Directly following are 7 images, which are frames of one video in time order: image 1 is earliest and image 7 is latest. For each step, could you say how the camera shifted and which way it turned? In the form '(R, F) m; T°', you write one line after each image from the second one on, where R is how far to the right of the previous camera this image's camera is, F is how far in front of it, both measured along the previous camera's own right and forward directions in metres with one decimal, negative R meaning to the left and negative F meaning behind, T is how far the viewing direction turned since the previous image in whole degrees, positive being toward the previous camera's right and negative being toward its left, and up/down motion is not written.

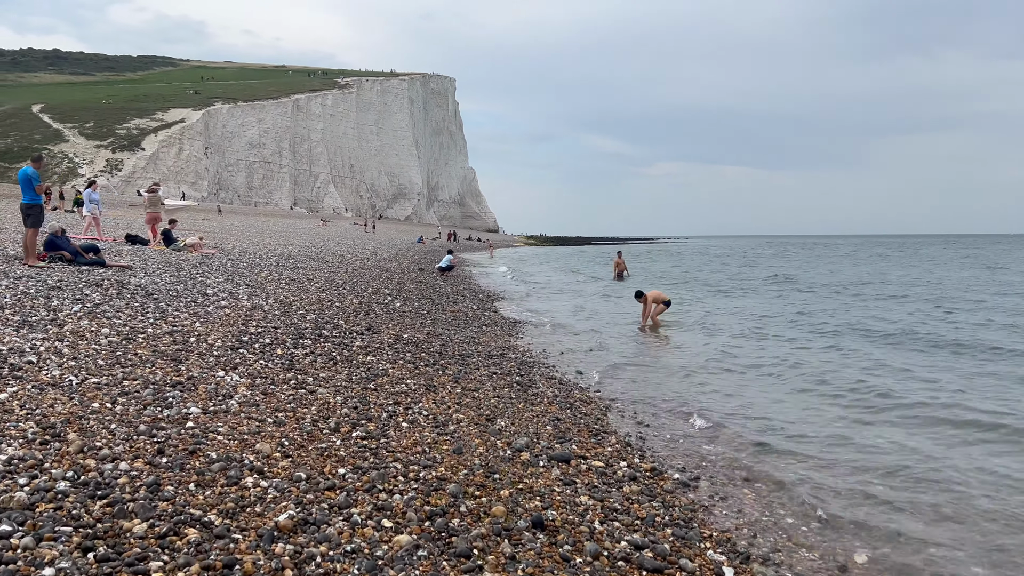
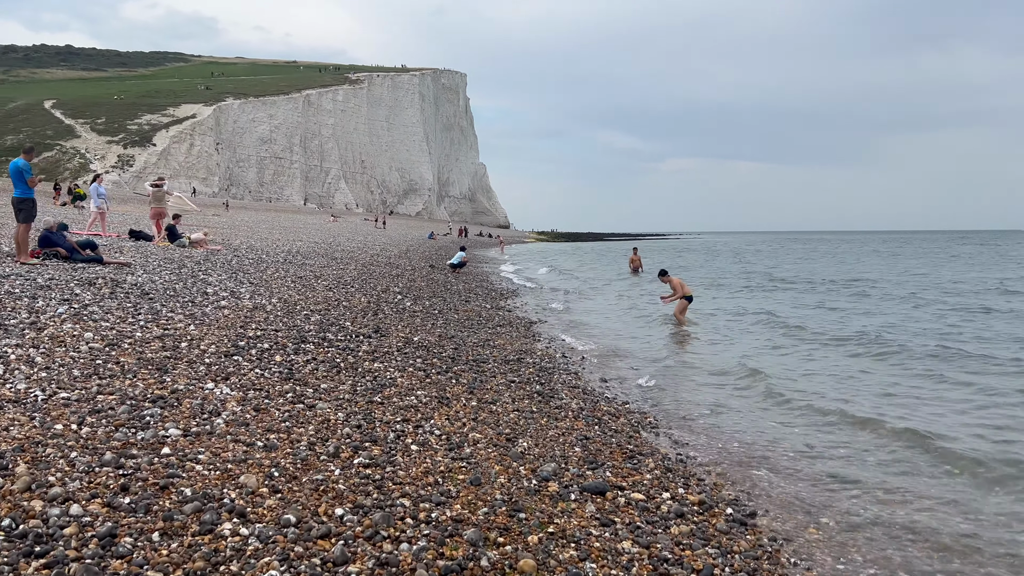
(-0.1, +0.8) m; -1°
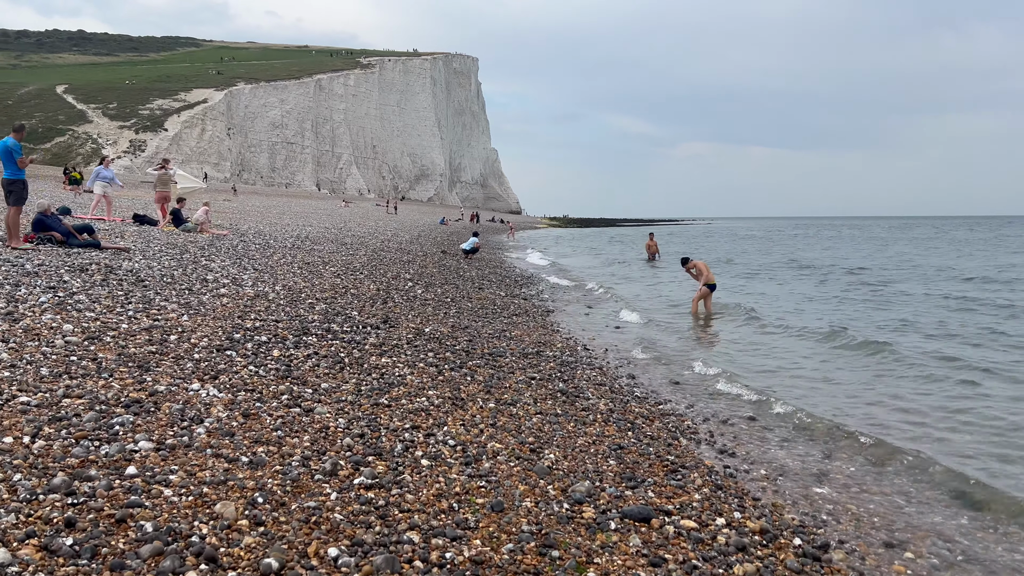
(-0.1, +0.8) m; -1°
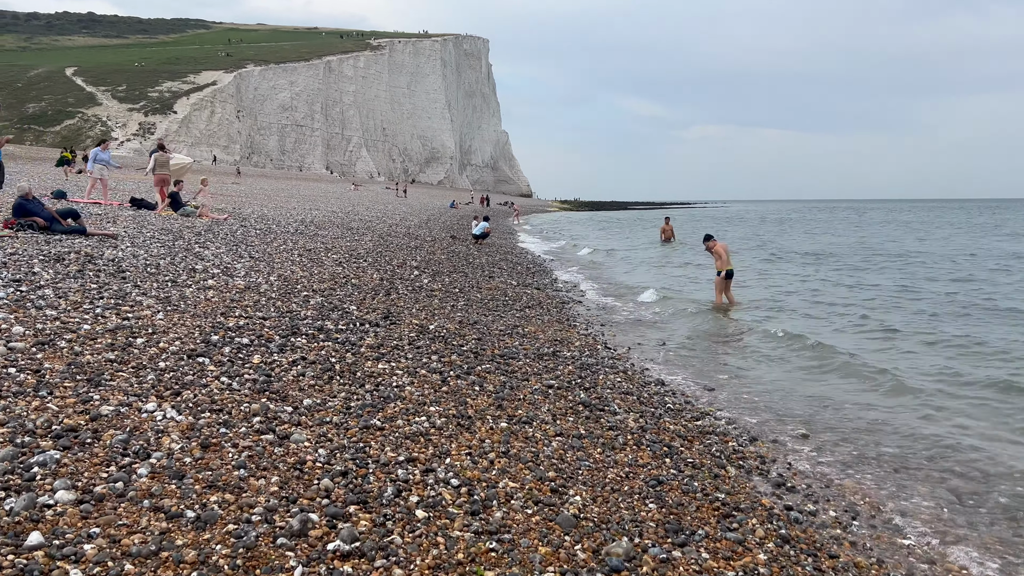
(0.0, +1.0) m; -1°
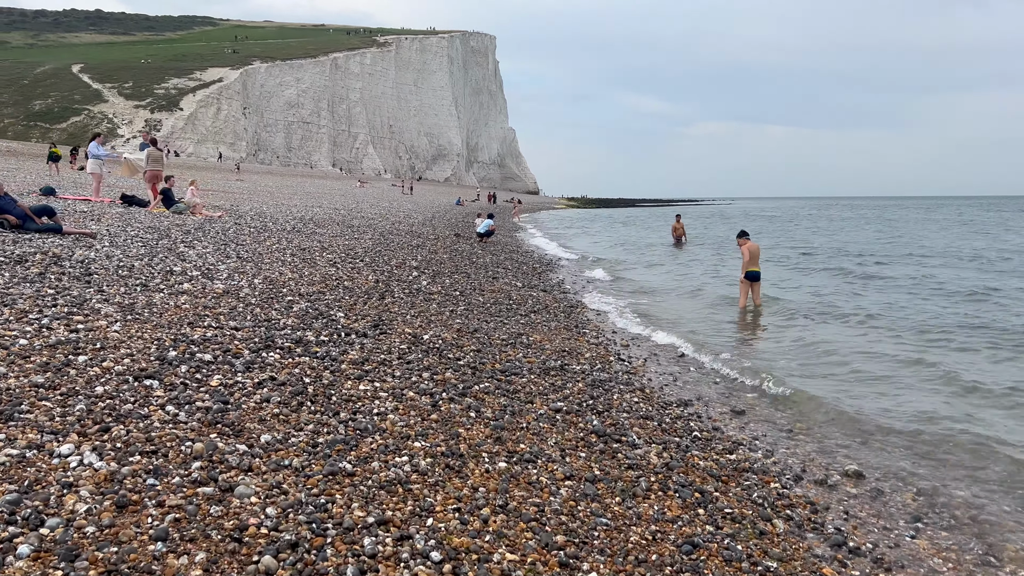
(0.0, +1.0) m; 0°
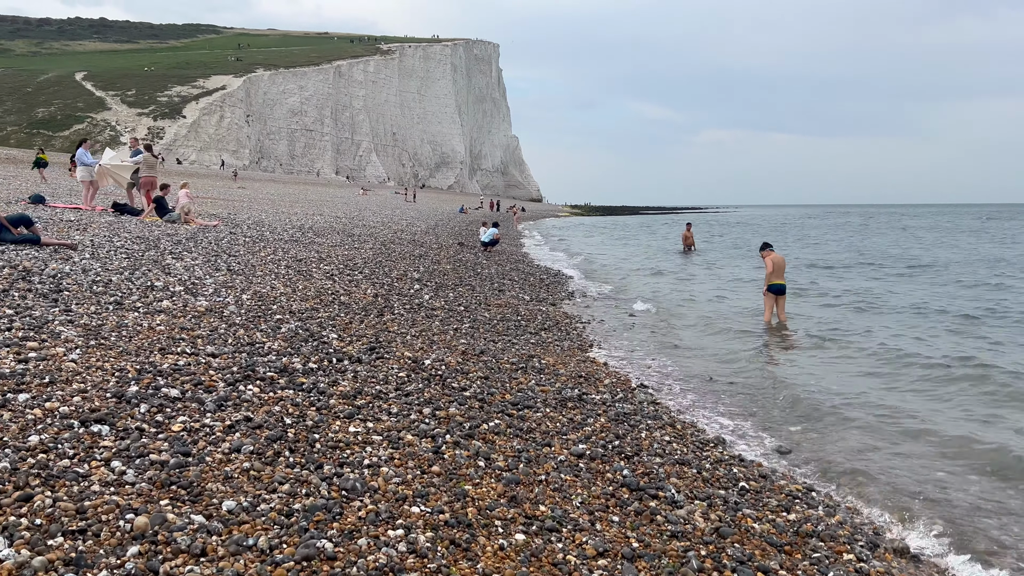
(-0.1, +0.9) m; 0°
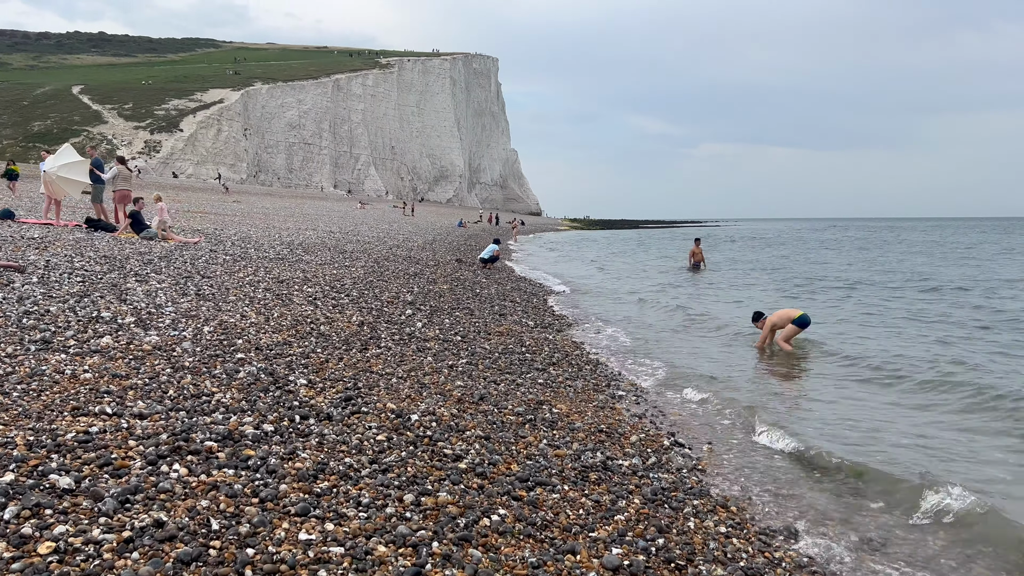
(-0.1, +1.4) m; 0°
